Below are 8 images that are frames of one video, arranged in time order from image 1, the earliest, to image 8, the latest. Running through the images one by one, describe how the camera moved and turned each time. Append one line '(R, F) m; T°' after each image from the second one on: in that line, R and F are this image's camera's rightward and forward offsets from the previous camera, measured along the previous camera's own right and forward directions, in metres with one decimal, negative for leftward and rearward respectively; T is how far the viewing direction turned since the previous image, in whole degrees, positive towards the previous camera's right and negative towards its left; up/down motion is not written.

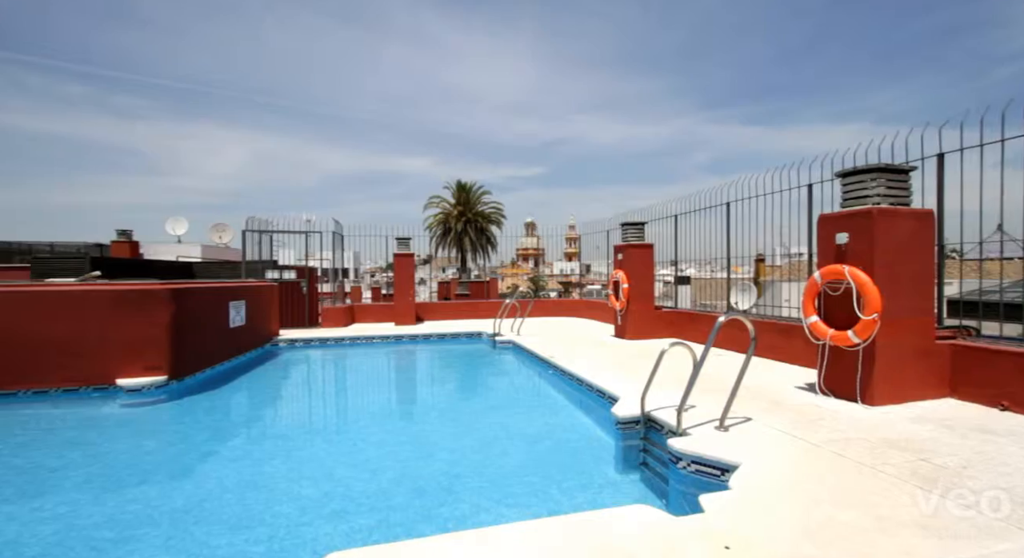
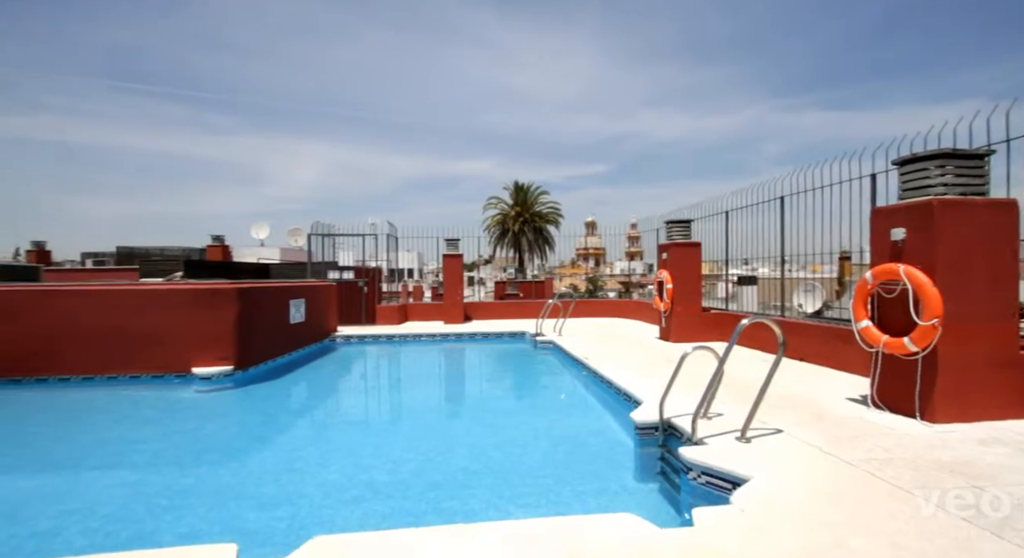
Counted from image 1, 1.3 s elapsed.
(+0.6, 0.0) m; -9°
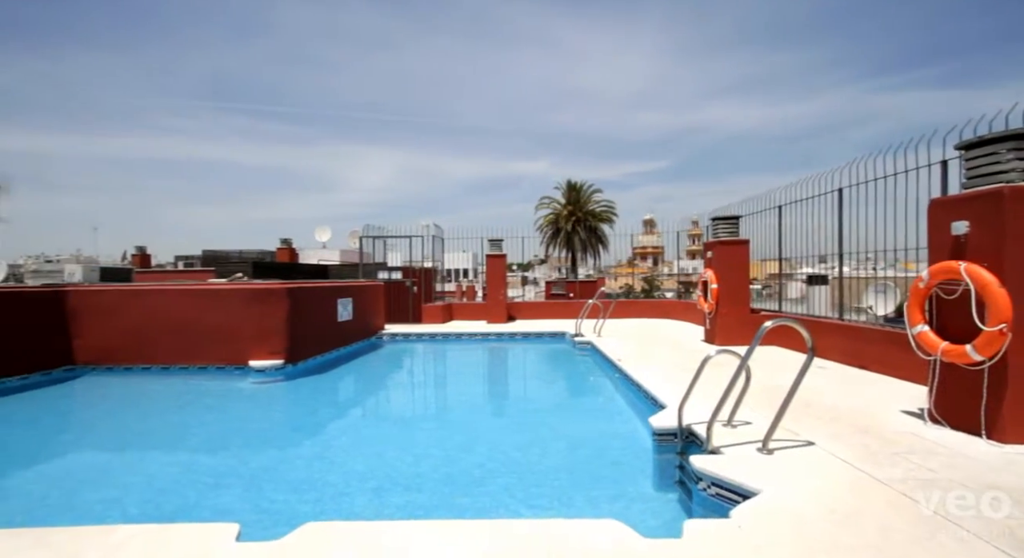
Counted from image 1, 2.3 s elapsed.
(+0.6, 0.0) m; -8°
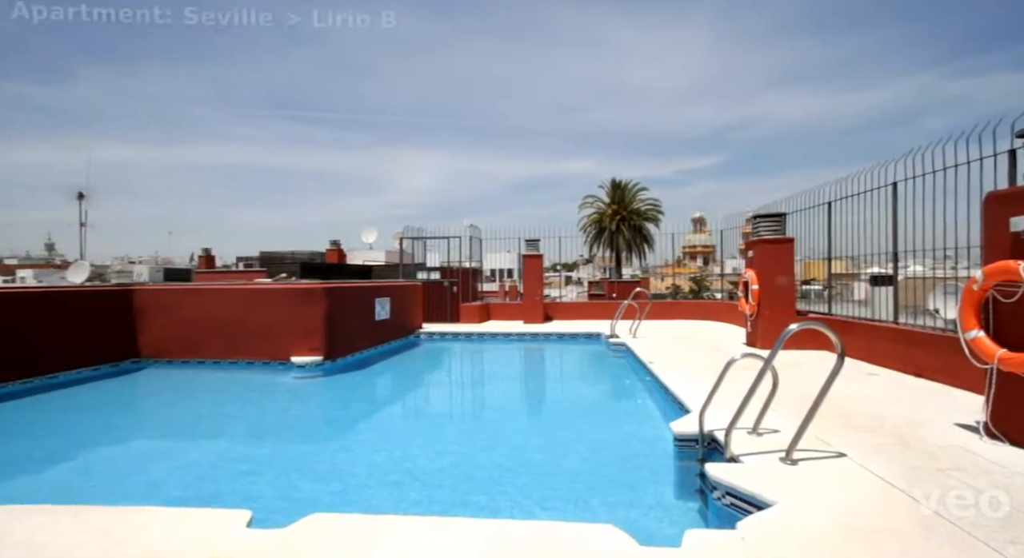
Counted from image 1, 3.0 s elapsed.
(+0.4, 0.0) m; -6°
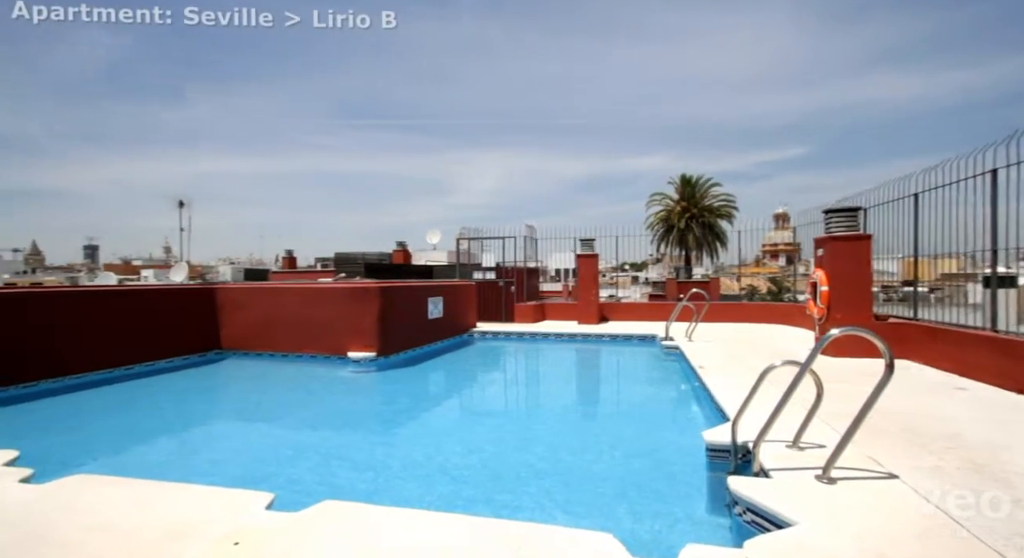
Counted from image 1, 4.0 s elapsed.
(+0.5, +0.1) m; -9°
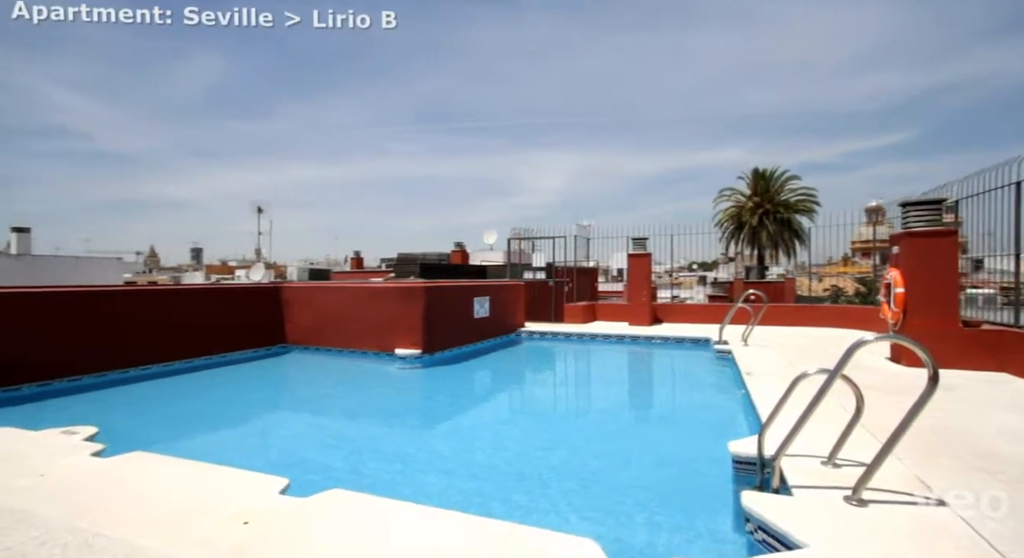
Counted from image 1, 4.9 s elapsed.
(+0.6, +0.1) m; -9°
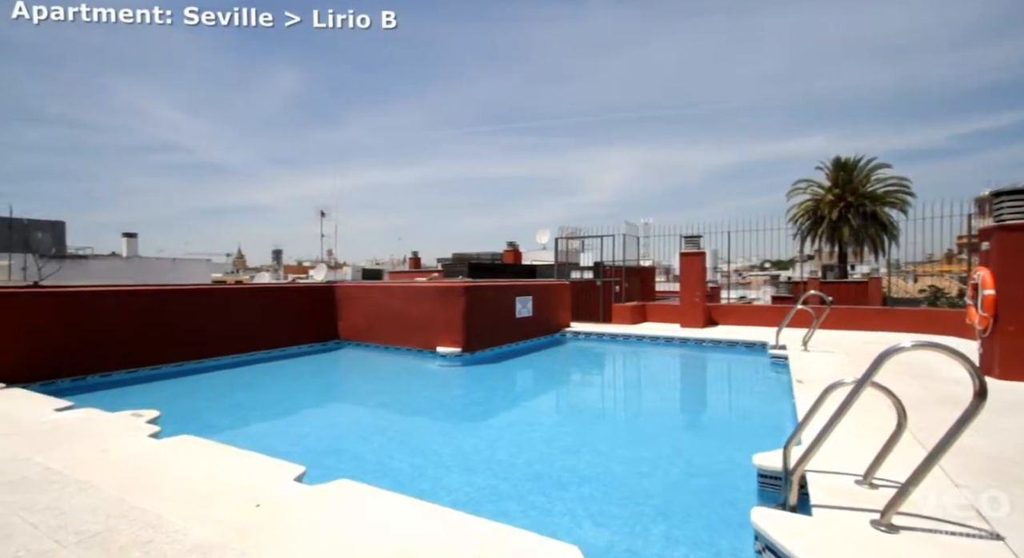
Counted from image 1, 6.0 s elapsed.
(+0.5, +0.1) m; -9°
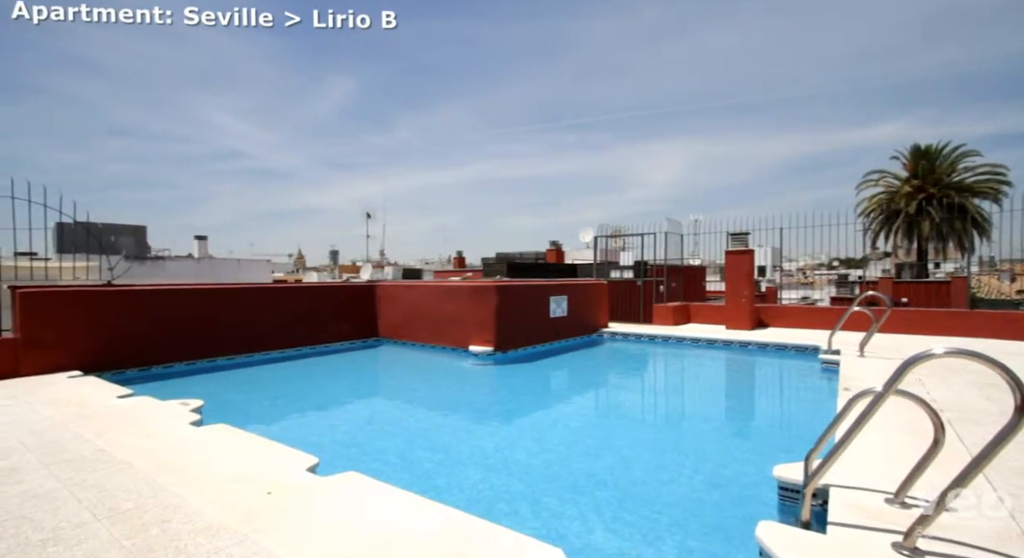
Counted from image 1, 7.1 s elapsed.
(+0.4, +0.1) m; -7°
